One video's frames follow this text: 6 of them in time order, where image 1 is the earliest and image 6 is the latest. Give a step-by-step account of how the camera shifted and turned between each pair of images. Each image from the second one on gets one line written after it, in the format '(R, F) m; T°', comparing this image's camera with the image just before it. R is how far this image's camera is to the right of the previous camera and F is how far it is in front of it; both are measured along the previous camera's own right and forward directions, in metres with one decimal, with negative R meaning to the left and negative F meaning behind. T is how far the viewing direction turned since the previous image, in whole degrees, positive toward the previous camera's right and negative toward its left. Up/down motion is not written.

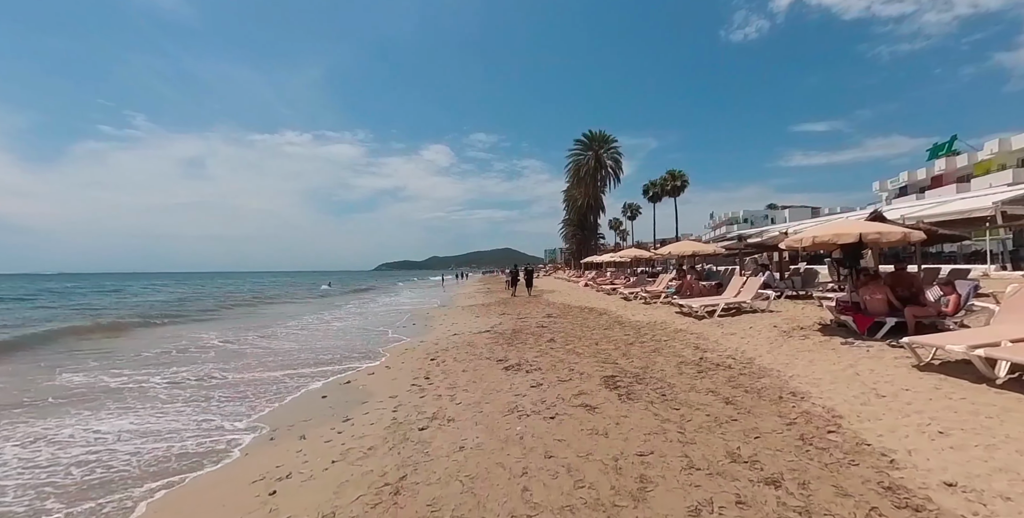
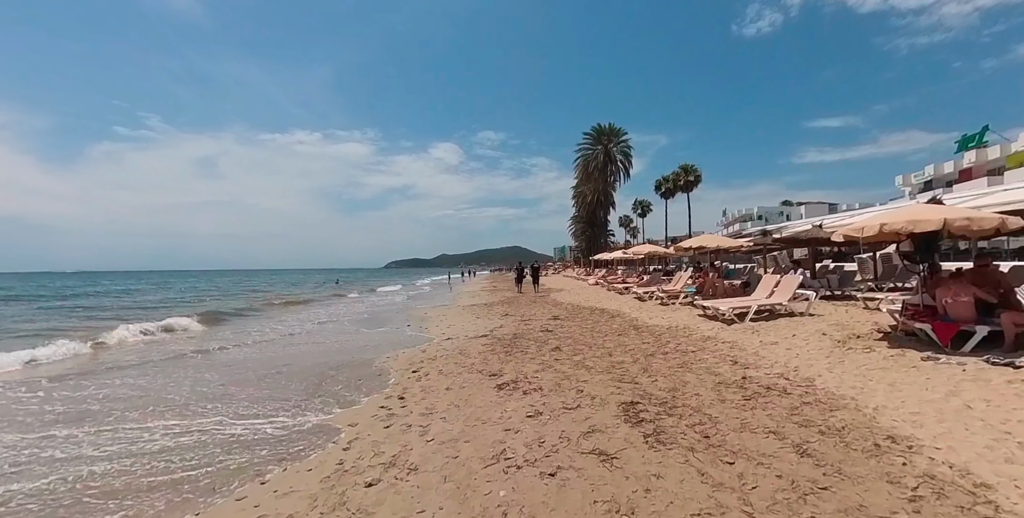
(+0.2, +1.2) m; -1°
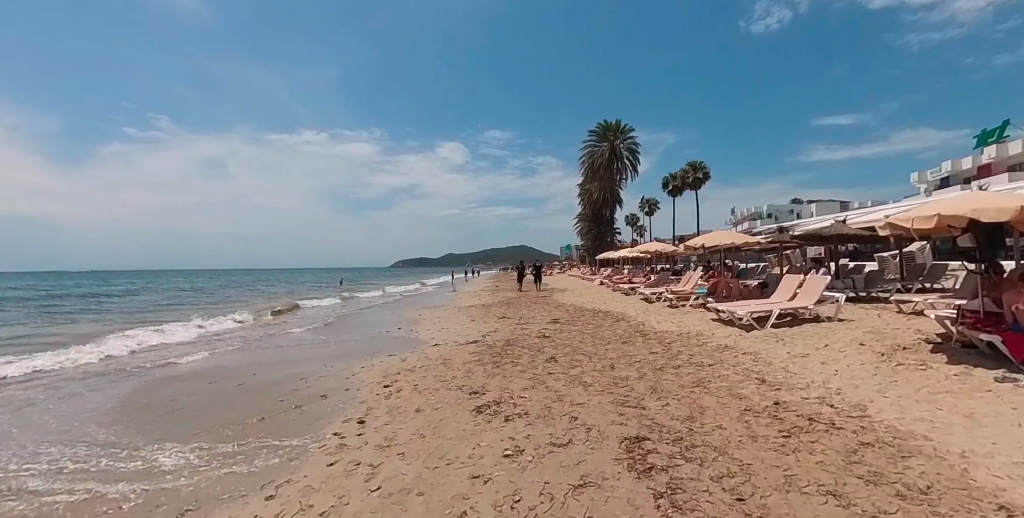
(+0.3, +0.9) m; -1°
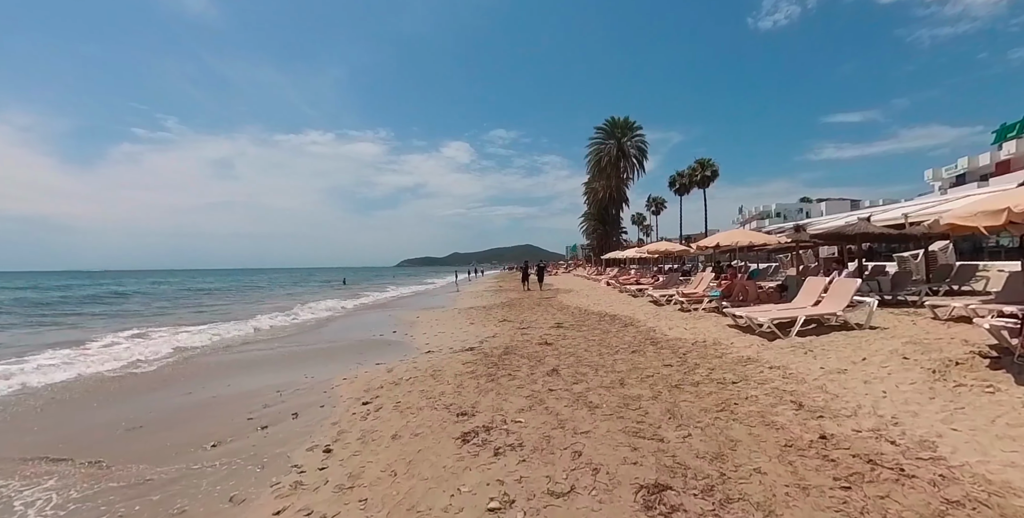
(+0.1, +0.7) m; -1°
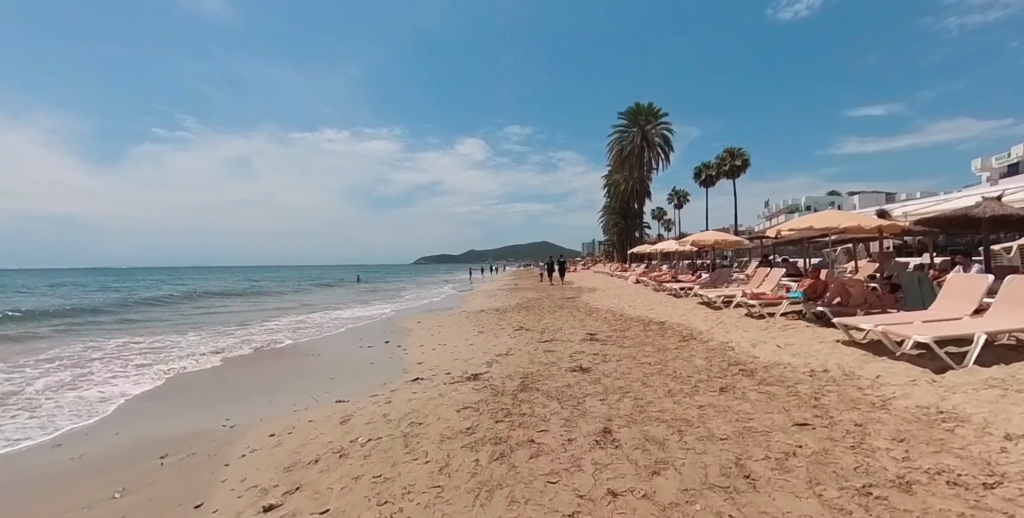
(-0.1, +2.4) m; -2°
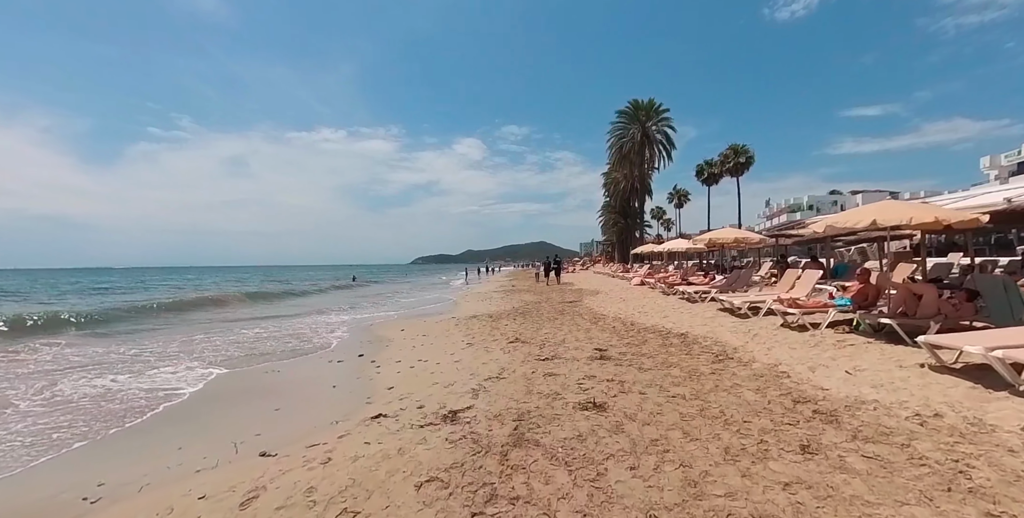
(+0.1, +1.4) m; 0°
